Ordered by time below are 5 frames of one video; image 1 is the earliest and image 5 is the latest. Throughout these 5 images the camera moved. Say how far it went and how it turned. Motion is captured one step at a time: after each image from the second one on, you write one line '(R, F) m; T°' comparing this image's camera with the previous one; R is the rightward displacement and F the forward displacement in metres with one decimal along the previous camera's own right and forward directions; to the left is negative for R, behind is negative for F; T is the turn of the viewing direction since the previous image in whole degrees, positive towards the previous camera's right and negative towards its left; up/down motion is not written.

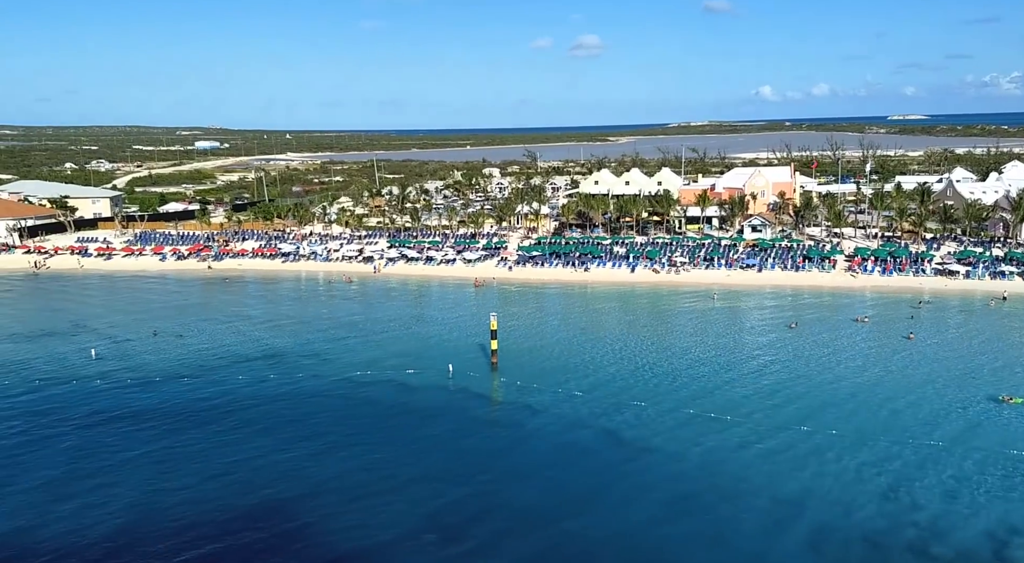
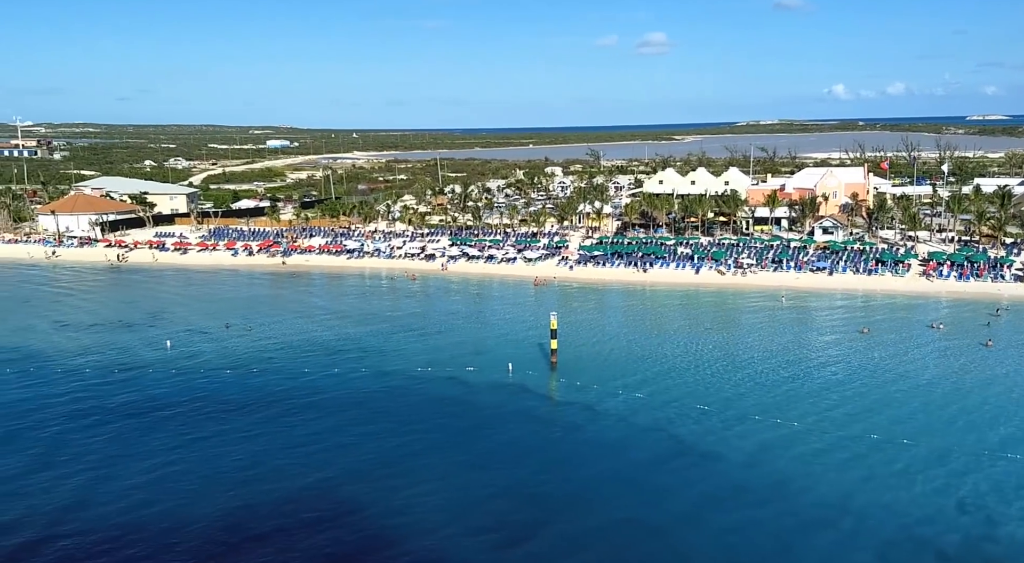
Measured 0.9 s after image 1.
(0.0, +1.1) m; -4°
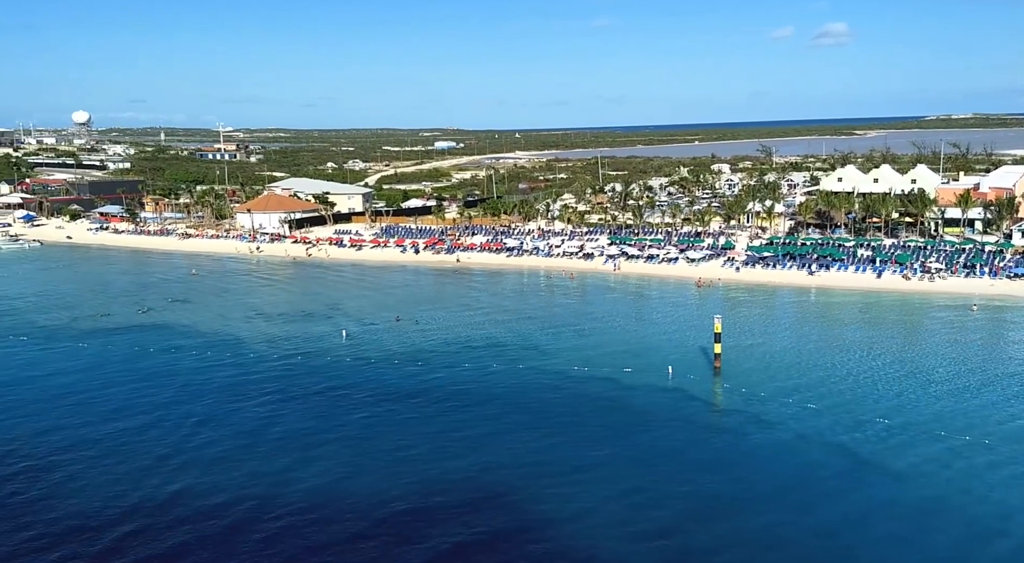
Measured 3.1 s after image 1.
(-0.3, +1.8) m; -10°
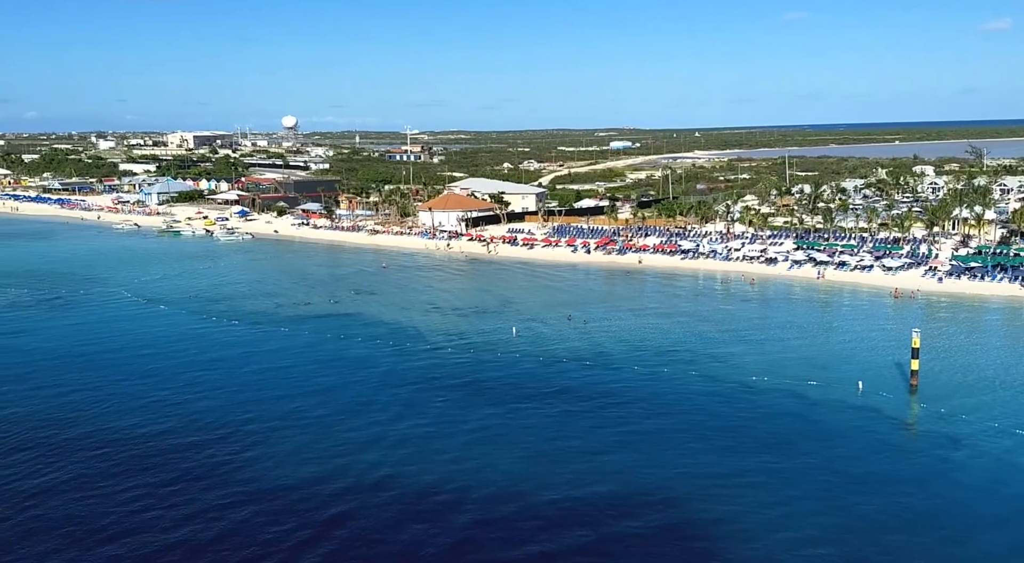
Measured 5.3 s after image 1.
(-0.2, -1.1) m; -11°
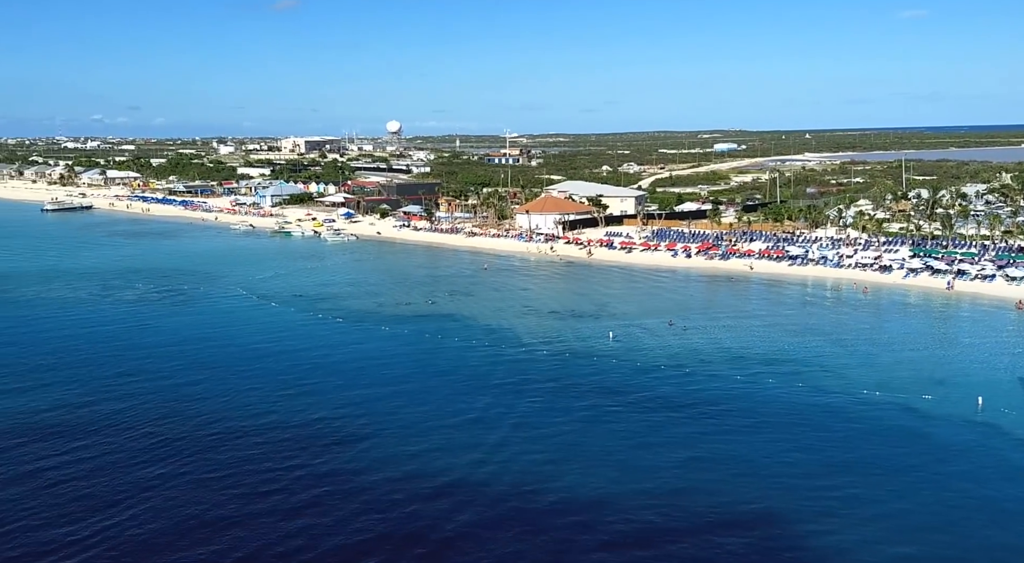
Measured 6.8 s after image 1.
(-0.2, -0.2) m; -6°
